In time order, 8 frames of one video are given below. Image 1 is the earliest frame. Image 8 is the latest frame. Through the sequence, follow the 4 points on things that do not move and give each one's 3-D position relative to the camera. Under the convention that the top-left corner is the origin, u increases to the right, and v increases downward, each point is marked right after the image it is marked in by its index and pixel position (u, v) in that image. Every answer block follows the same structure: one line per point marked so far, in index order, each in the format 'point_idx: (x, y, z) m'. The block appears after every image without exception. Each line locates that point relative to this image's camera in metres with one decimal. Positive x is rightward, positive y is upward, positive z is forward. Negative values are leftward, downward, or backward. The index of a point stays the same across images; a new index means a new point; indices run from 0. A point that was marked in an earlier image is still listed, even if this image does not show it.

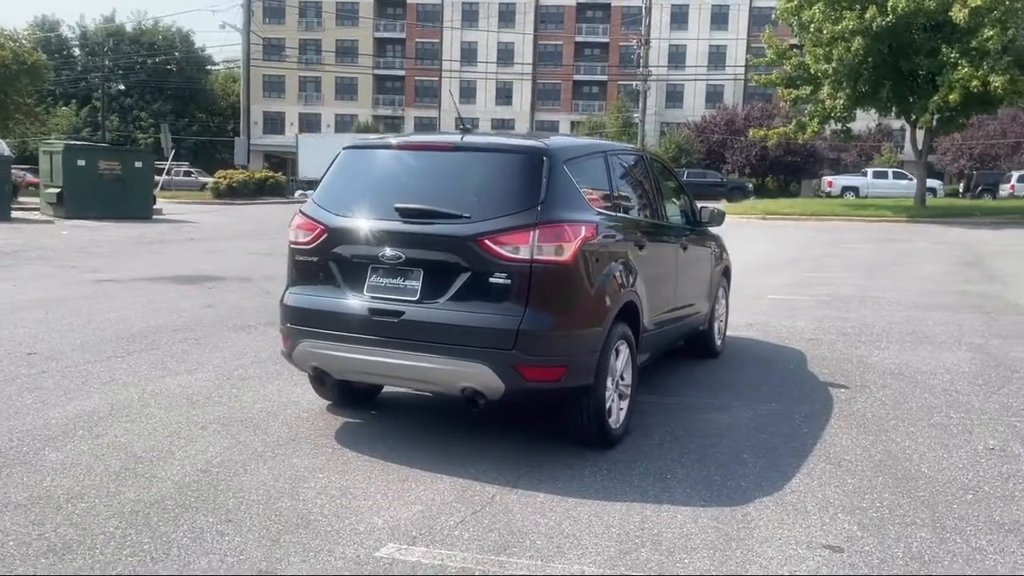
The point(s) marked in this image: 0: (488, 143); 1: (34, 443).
0: (-0.1, +1.0, +5.8) m
1: (-3.2, -1.0, +5.8) m
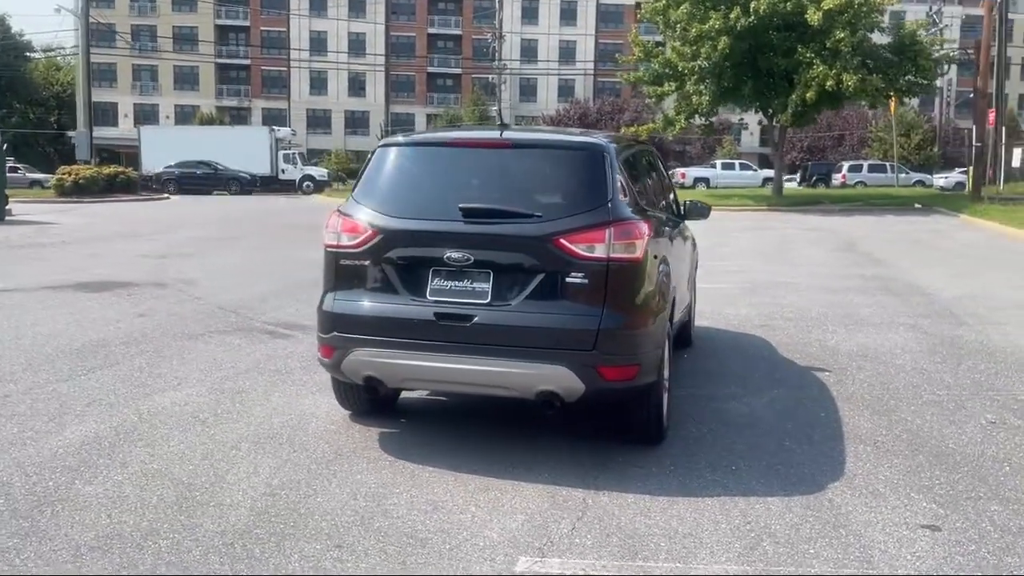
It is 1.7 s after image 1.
0: (+0.2, +1.0, +5.7) m
1: (-2.7, -1.1, +5.2) m
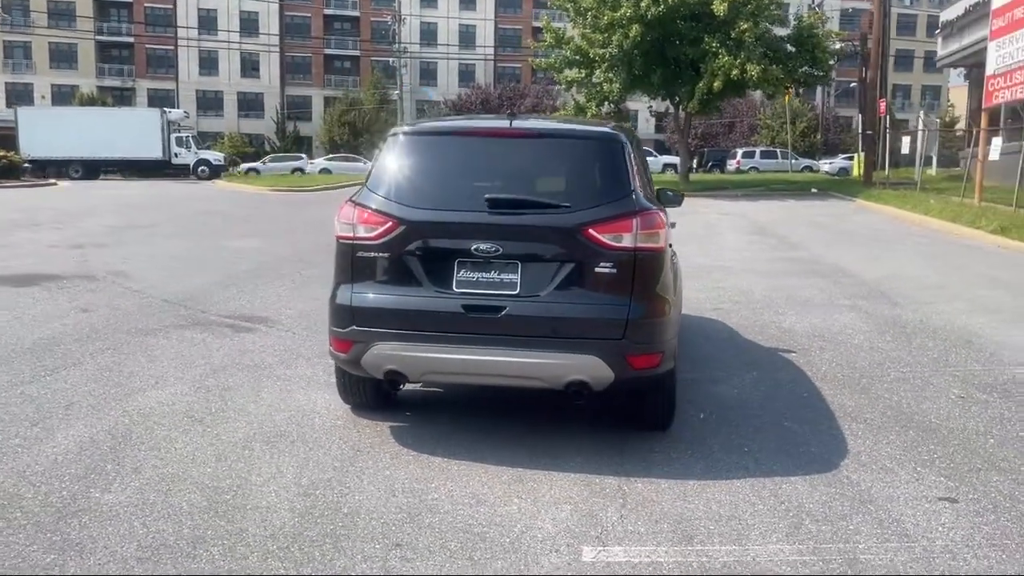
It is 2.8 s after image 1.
0: (+0.4, +1.0, +5.7) m
1: (-2.5, -1.1, +4.9) m
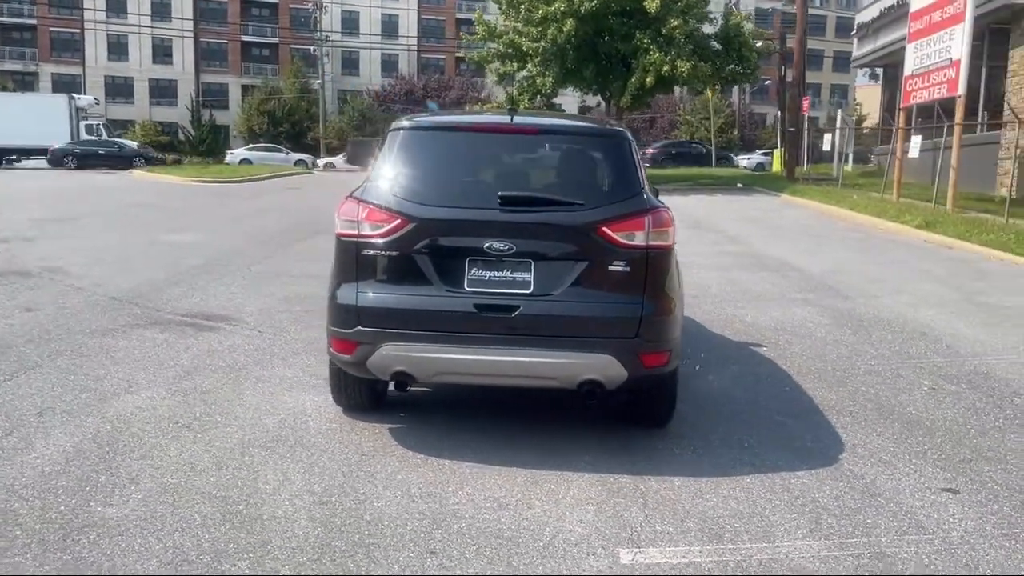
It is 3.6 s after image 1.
0: (+0.4, +1.0, +5.6) m
1: (-2.4, -1.1, +4.6) m
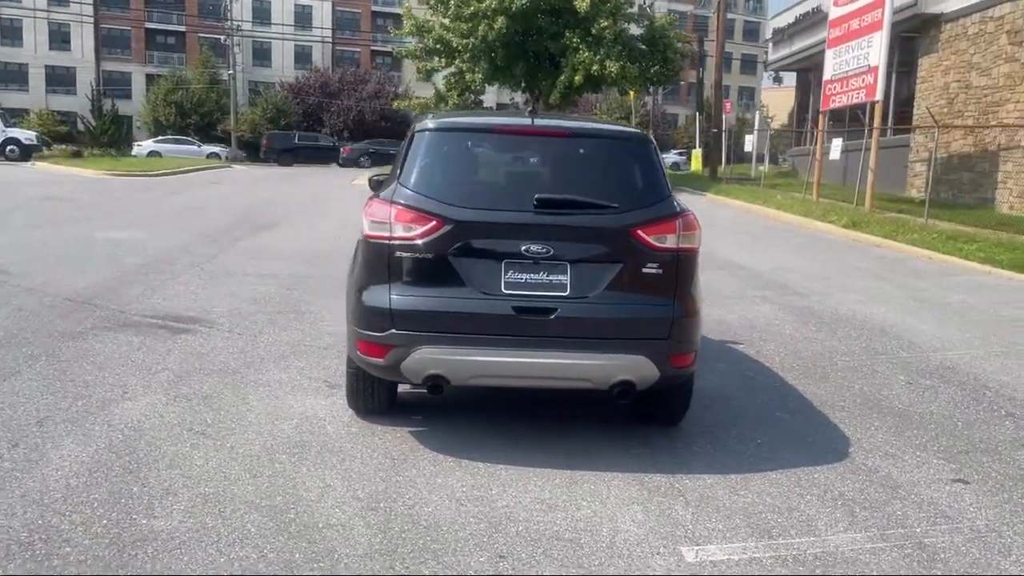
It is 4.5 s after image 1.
0: (+0.6, +1.0, +5.7) m
1: (-2.1, -1.1, +4.5) m
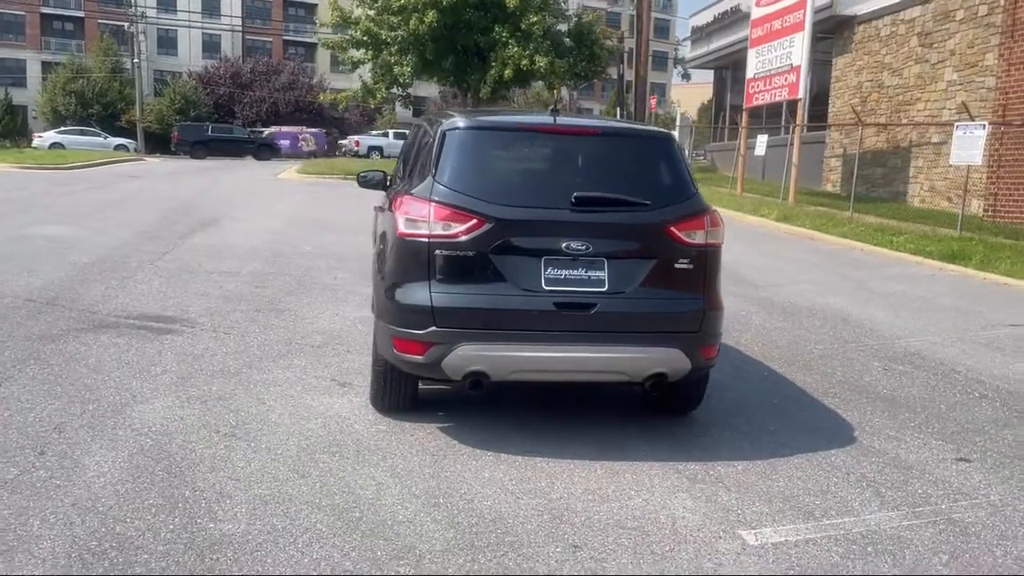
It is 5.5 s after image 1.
0: (+0.8, +1.1, +5.9) m
1: (-1.7, -1.2, +4.4) m
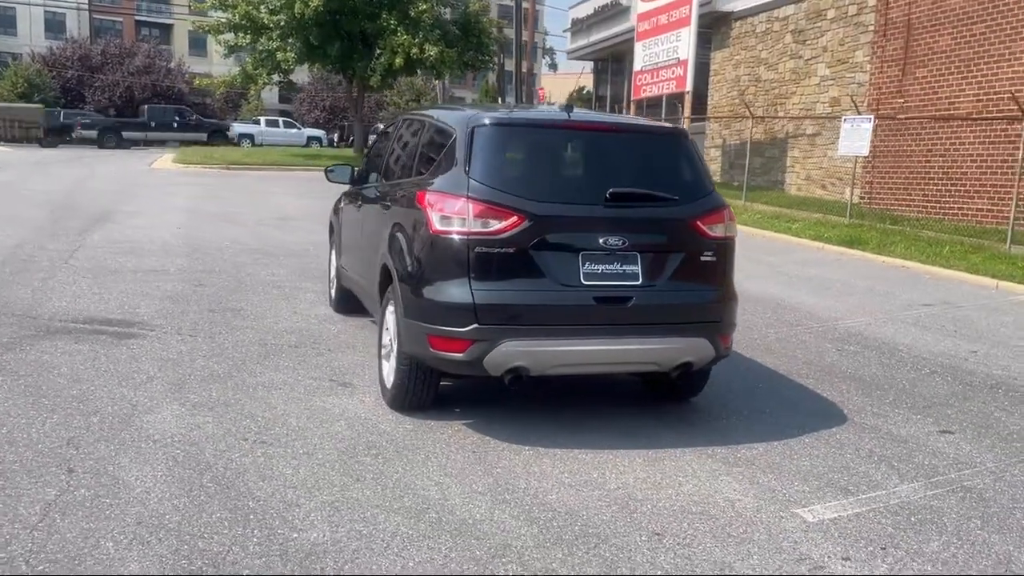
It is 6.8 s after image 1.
0: (+0.9, +1.1, +6.0) m
1: (-1.3, -1.2, +4.2) m
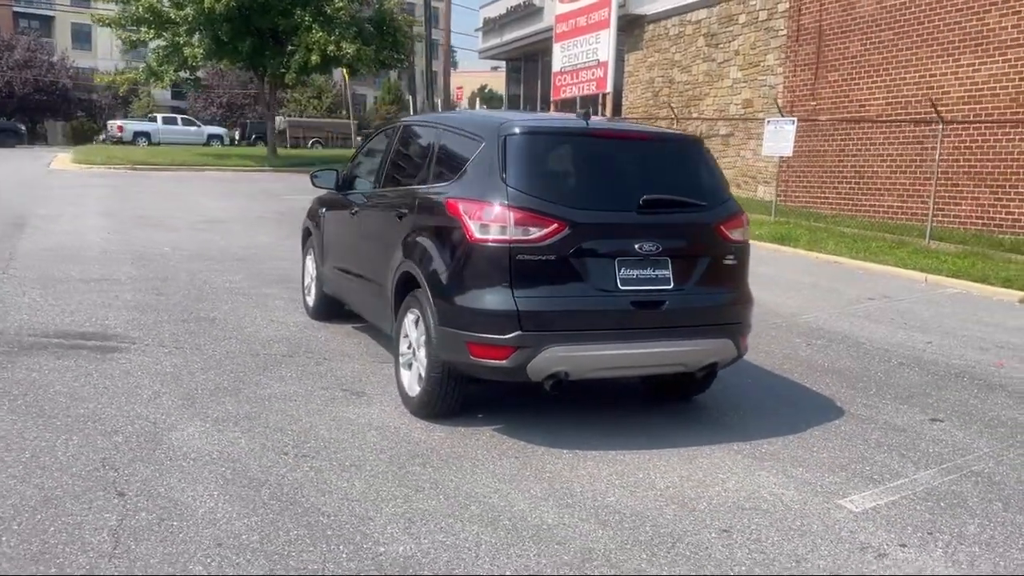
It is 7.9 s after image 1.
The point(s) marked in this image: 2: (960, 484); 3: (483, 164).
0: (+1.1, +1.1, +6.2) m
1: (-0.9, -1.2, +4.1) m
2: (+2.8, -1.2, +5.5) m
3: (-0.2, +0.8, +5.9) m
